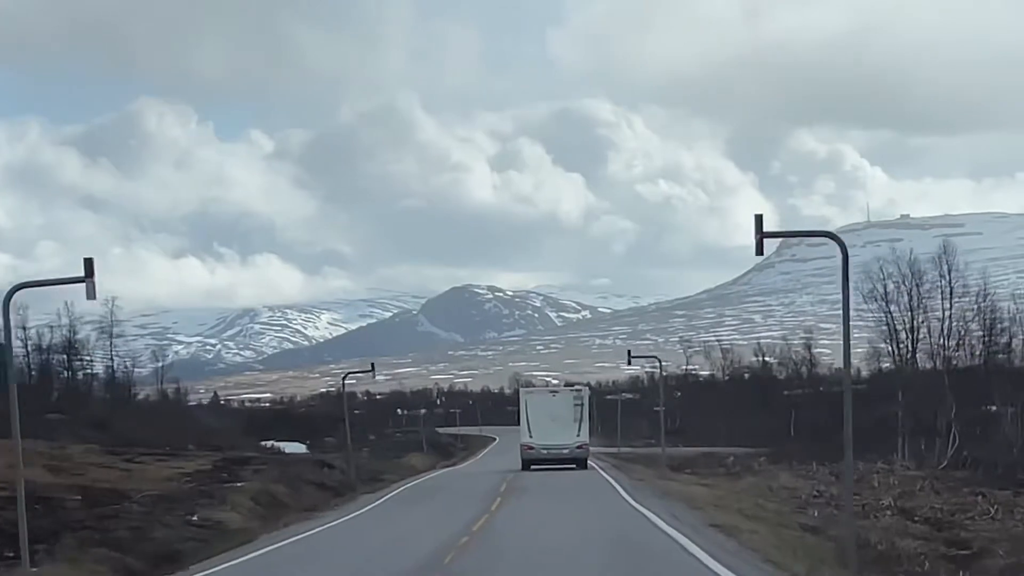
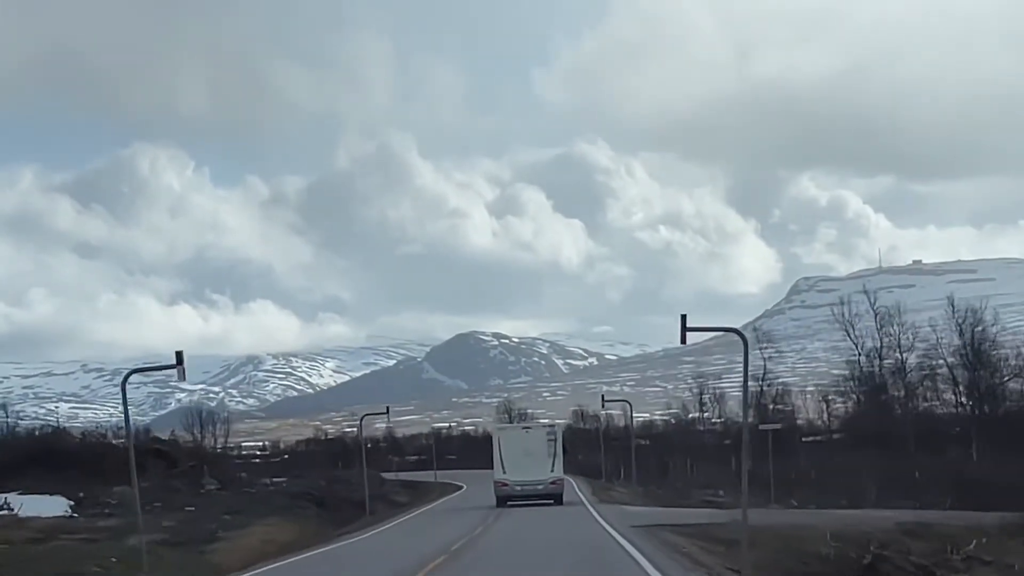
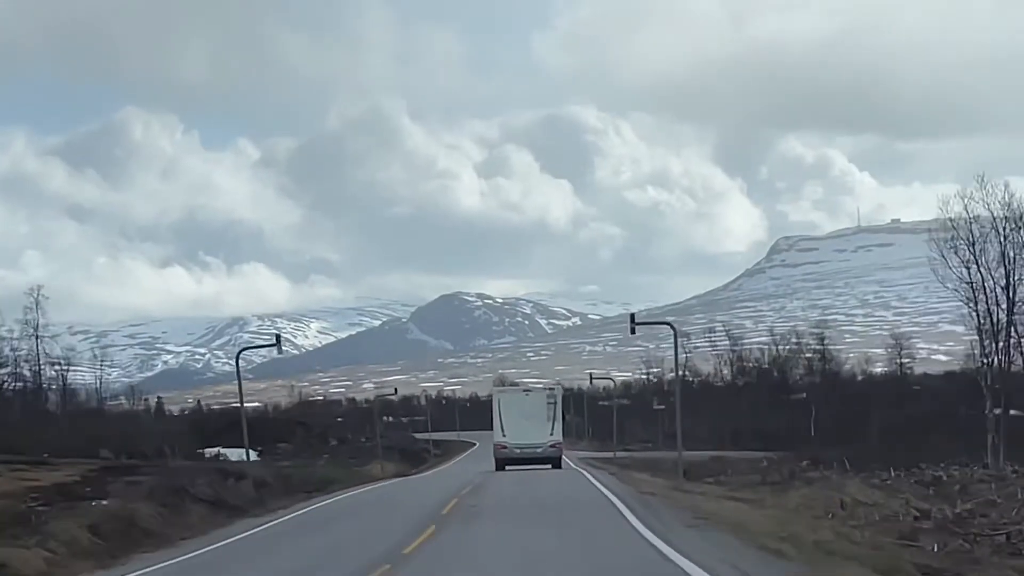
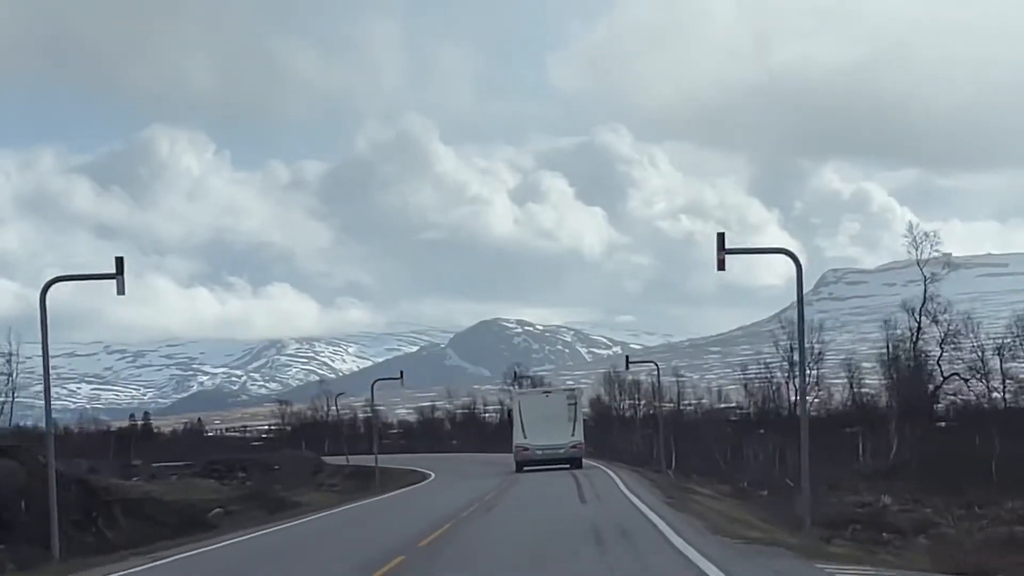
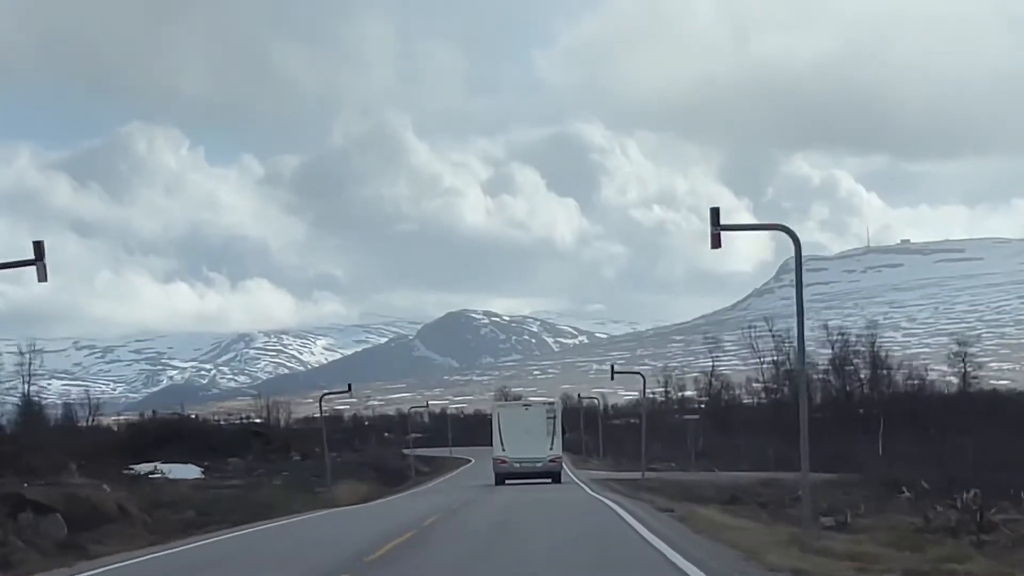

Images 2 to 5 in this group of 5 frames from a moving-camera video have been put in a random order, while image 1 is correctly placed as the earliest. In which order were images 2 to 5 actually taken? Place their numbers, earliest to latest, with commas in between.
3, 5, 2, 4
